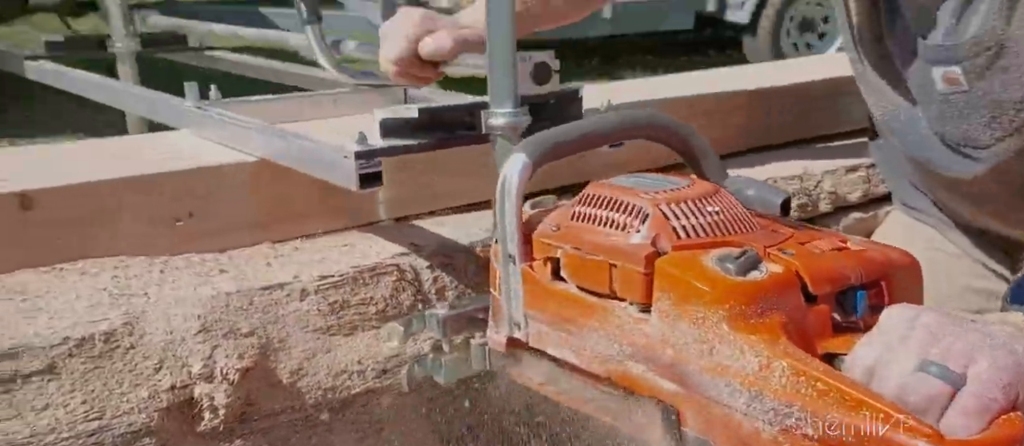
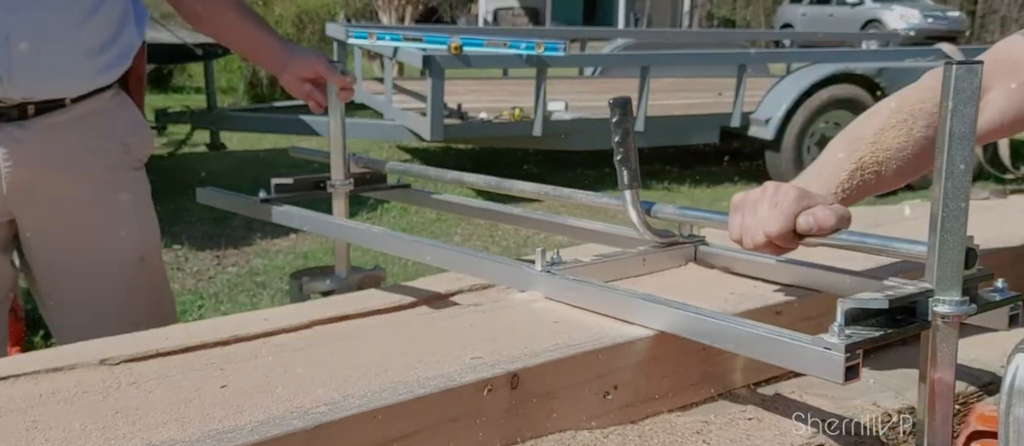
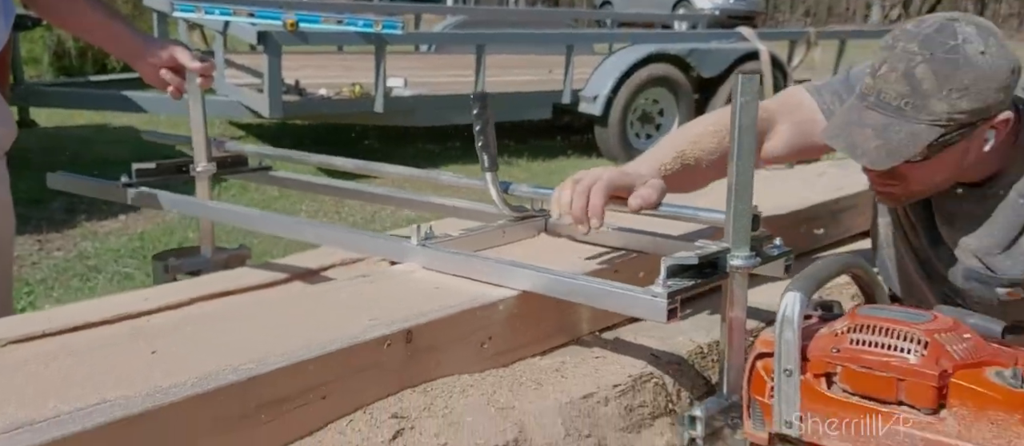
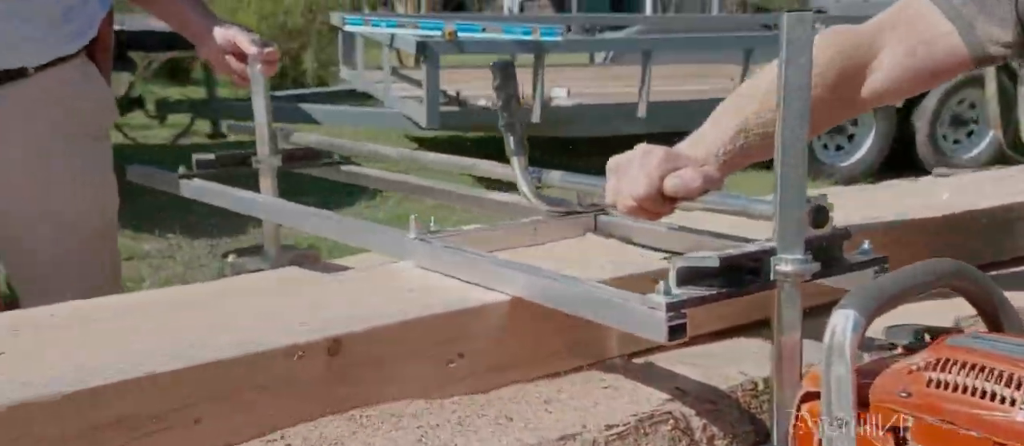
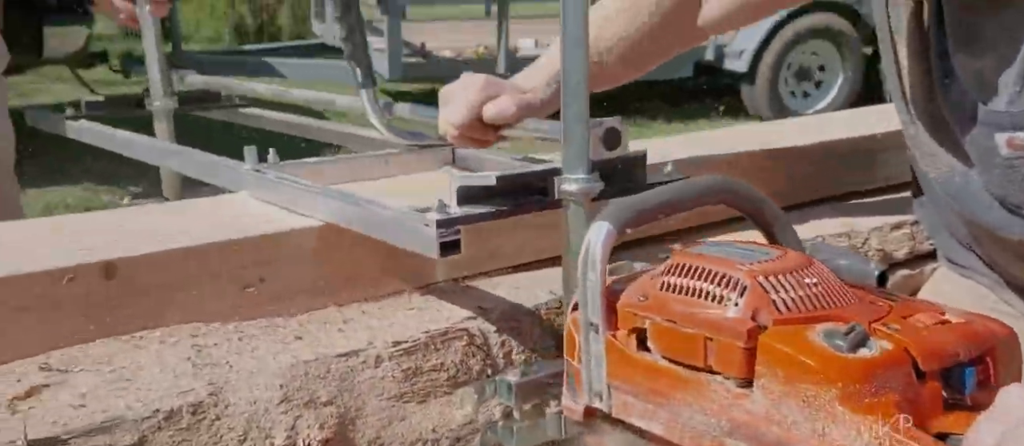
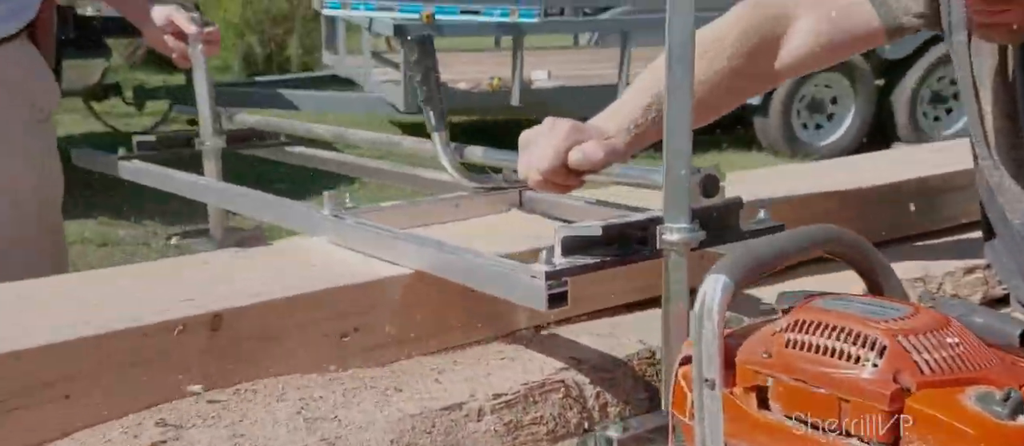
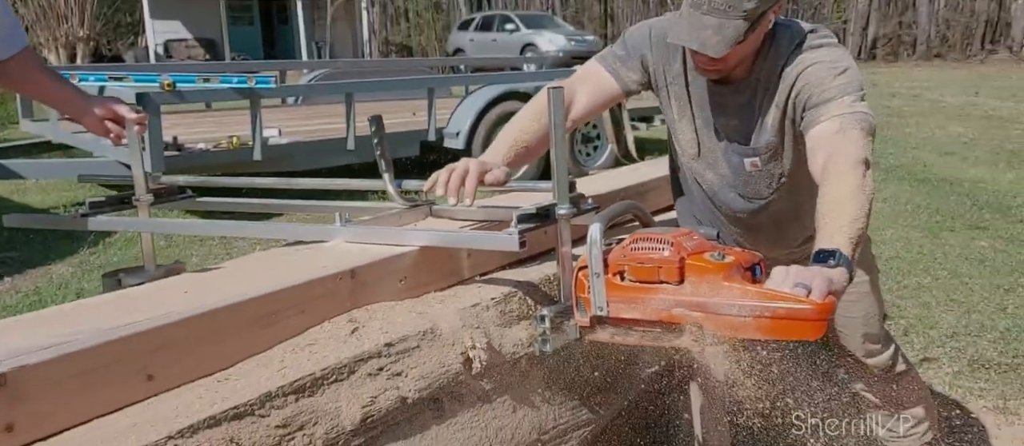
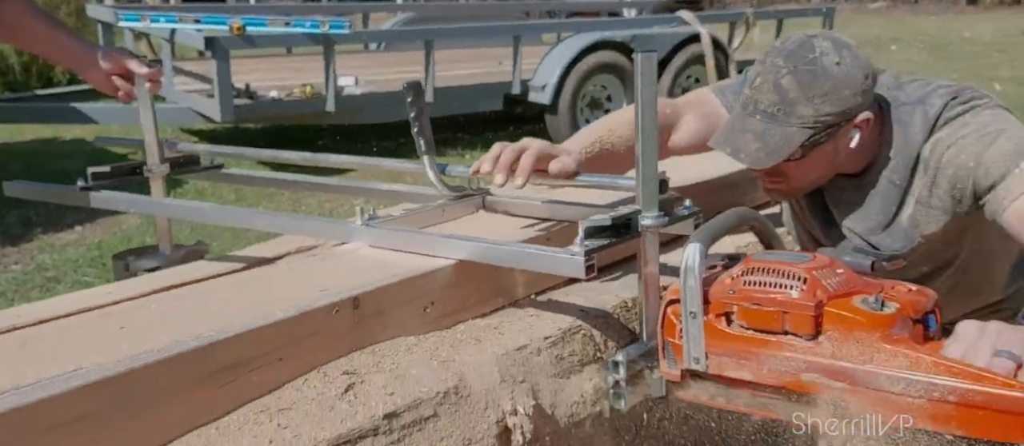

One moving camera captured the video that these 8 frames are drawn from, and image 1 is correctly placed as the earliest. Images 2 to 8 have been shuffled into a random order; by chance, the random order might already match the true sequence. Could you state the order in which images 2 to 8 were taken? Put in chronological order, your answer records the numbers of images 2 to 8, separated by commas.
5, 6, 4, 2, 3, 8, 7
